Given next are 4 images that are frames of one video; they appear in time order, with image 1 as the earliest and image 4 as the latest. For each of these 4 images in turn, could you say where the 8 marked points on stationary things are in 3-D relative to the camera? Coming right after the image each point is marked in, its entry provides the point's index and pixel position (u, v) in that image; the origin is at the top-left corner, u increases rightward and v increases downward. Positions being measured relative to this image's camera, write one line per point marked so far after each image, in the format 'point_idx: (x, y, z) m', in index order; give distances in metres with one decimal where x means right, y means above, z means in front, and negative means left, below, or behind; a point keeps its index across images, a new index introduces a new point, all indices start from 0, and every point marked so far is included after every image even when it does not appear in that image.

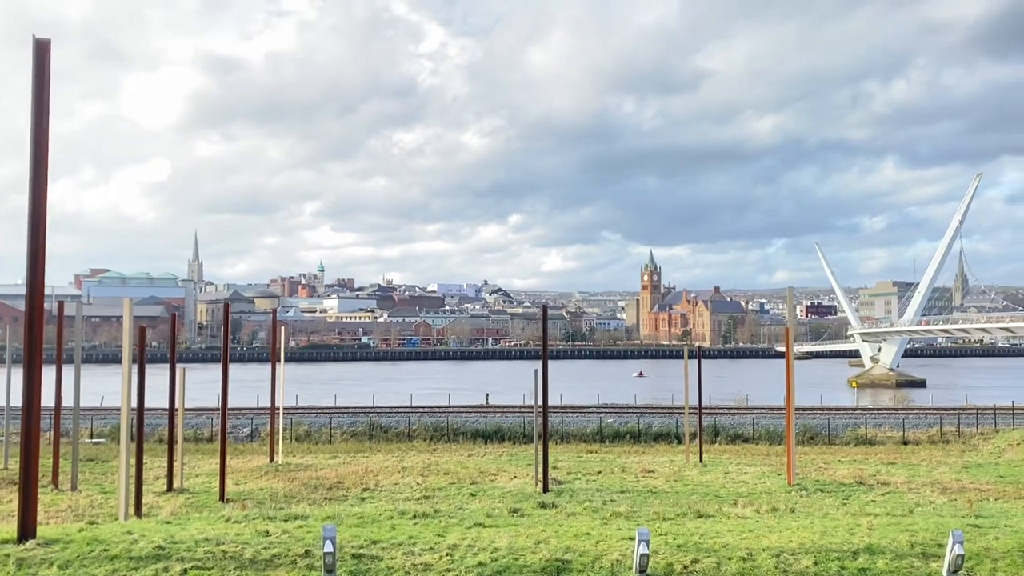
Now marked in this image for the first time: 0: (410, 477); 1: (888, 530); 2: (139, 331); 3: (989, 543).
0: (-2.3, -4.2, +19.3) m
1: (+5.0, -3.2, +11.4) m
2: (-7.0, -0.8, +16.4) m
3: (+5.7, -3.0, +10.2) m
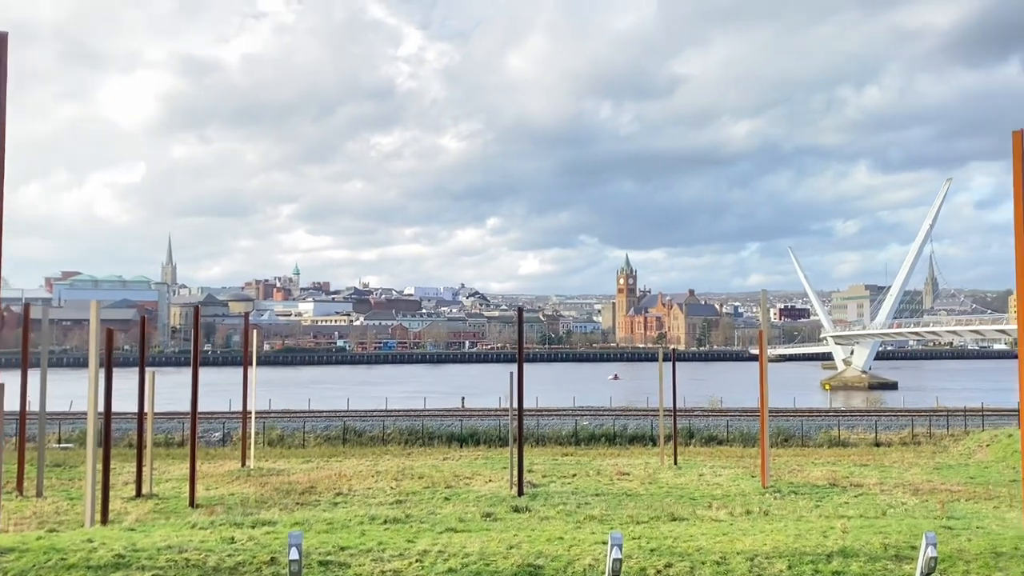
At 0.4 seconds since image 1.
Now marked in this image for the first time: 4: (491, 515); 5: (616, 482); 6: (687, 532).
0: (-2.8, -4.3, +19.1) m
1: (+4.6, -3.2, +11.4) m
2: (-7.5, -0.8, +16.1) m
3: (+5.3, -3.0, +10.3) m
4: (-0.3, -3.6, +13.9) m
5: (+2.3, -4.3, +19.2) m
6: (+2.4, -3.3, +11.8) m
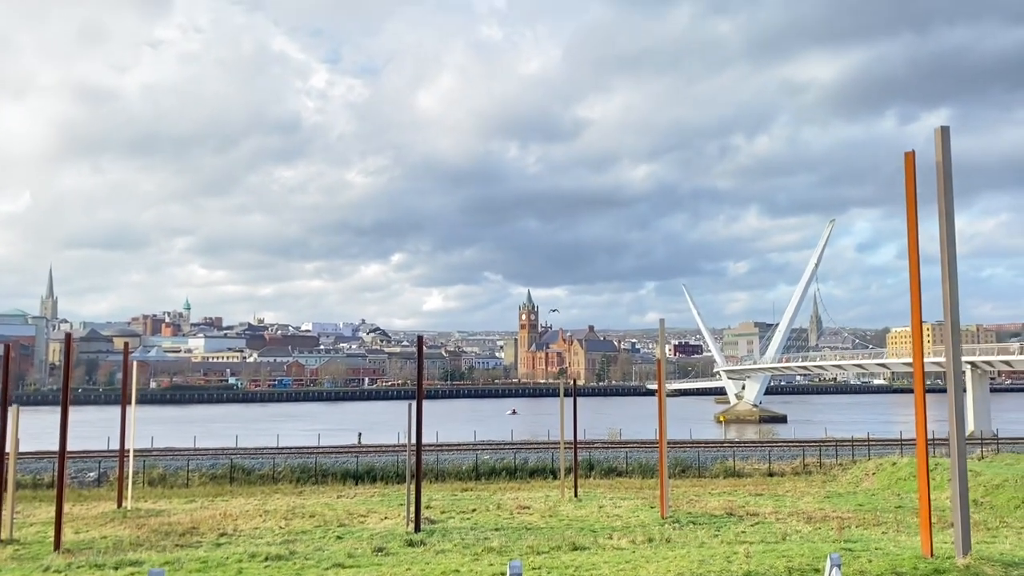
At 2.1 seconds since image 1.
0: (-5.0, -4.9, +18.1) m
1: (+3.3, -3.5, +11.3) m
2: (-9.3, -1.3, +14.7) m
3: (+4.1, -3.3, +10.3) m
4: (-1.9, -4.0, +13.2) m
5: (+0.1, -4.9, +18.8) m
6: (+1.0, -3.6, +11.5) m
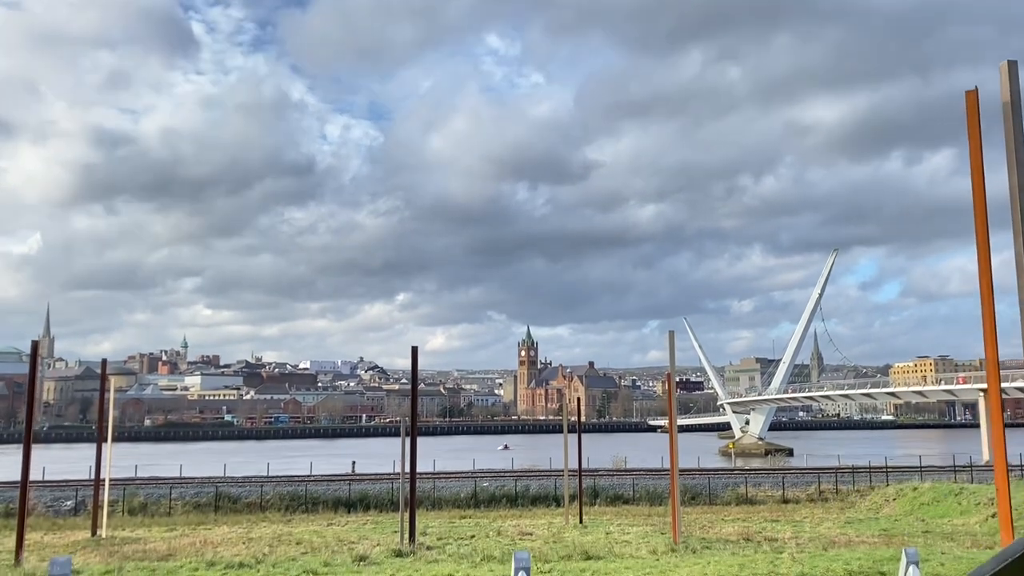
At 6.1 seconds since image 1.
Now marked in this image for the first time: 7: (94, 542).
0: (-5.0, -5.0, +16.7) m
1: (+3.3, -3.3, +10.0) m
2: (-9.3, -1.2, +13.5) m
3: (+4.1, -3.1, +9.0) m
4: (-1.9, -3.9, +11.9) m
5: (+0.1, -5.1, +17.4) m
6: (+1.1, -3.4, +10.2) m
7: (-9.1, -5.5, +18.8) m
